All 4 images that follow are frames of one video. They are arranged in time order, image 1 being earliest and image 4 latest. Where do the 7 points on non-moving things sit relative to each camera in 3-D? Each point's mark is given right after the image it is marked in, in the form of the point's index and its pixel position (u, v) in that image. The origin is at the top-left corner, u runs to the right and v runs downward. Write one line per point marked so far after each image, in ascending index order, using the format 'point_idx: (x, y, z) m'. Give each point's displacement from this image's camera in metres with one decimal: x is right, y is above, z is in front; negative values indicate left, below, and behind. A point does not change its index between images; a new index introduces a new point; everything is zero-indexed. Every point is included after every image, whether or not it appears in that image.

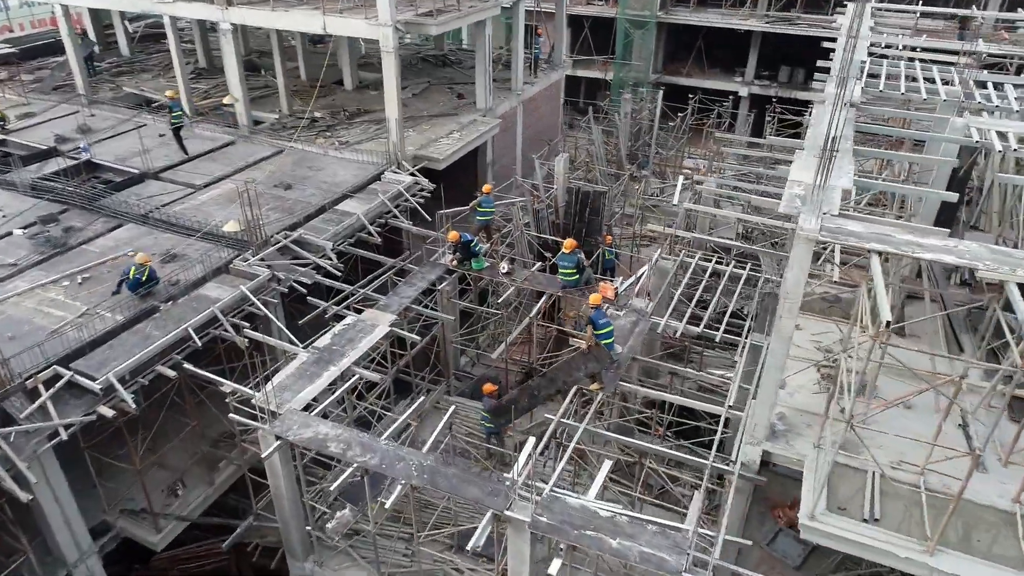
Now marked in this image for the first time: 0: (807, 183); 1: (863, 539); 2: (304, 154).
0: (+3.9, +1.4, +8.9) m
1: (+4.1, -3.0, +7.9) m
2: (-6.2, +4.0, +20.0) m
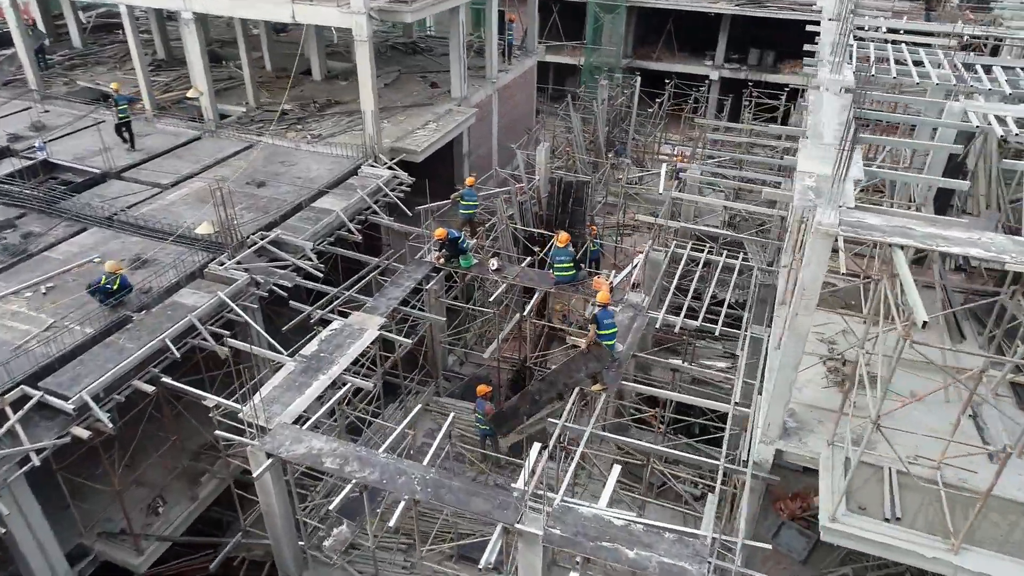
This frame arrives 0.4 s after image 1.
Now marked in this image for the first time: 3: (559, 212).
0: (+3.9, +1.4, +8.6) m
1: (+4.3, -2.9, +7.7) m
2: (-6.7, +3.9, +19.2) m
3: (+1.4, +2.2, +19.9) m
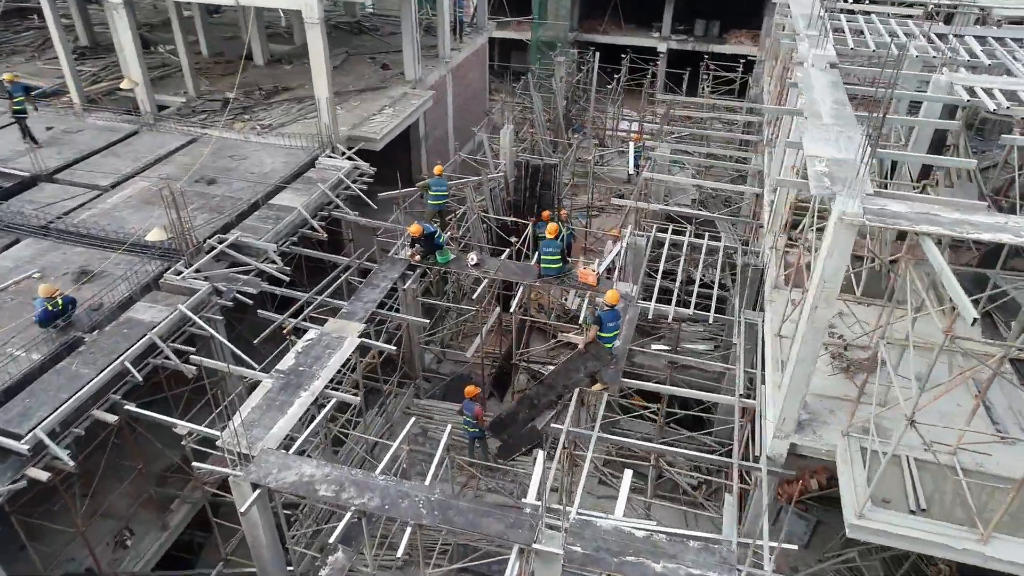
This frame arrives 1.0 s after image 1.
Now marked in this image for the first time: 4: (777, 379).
0: (+3.9, +1.6, +8.3) m
1: (+4.5, -2.8, +7.6) m
2: (-7.7, +3.9, +17.9) m
3: (+0.4, +2.6, +19.3) m
4: (+3.8, -1.3, +9.7) m
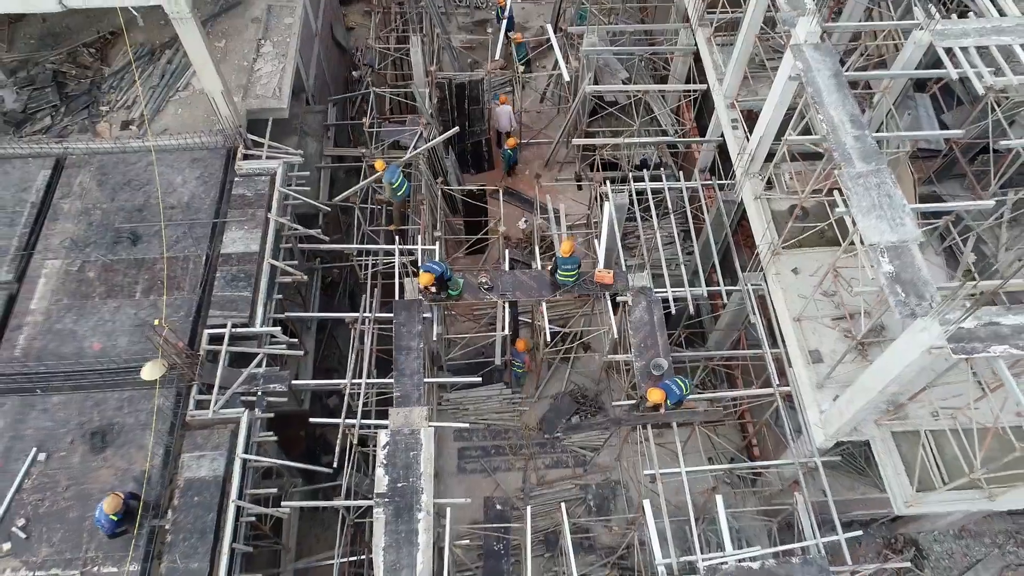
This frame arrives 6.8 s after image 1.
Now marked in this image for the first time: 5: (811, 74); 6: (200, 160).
0: (+5.0, +0.5, +9.0) m
1: (+6.6, -3.4, +10.3) m
2: (-8.9, +2.8, +14.7) m
3: (-1.4, +4.5, +17.8) m
4: (+5.1, -1.5, +11.5) m
5: (+4.7, +3.4, +10.7) m
6: (-6.8, +2.8, +14.7) m
